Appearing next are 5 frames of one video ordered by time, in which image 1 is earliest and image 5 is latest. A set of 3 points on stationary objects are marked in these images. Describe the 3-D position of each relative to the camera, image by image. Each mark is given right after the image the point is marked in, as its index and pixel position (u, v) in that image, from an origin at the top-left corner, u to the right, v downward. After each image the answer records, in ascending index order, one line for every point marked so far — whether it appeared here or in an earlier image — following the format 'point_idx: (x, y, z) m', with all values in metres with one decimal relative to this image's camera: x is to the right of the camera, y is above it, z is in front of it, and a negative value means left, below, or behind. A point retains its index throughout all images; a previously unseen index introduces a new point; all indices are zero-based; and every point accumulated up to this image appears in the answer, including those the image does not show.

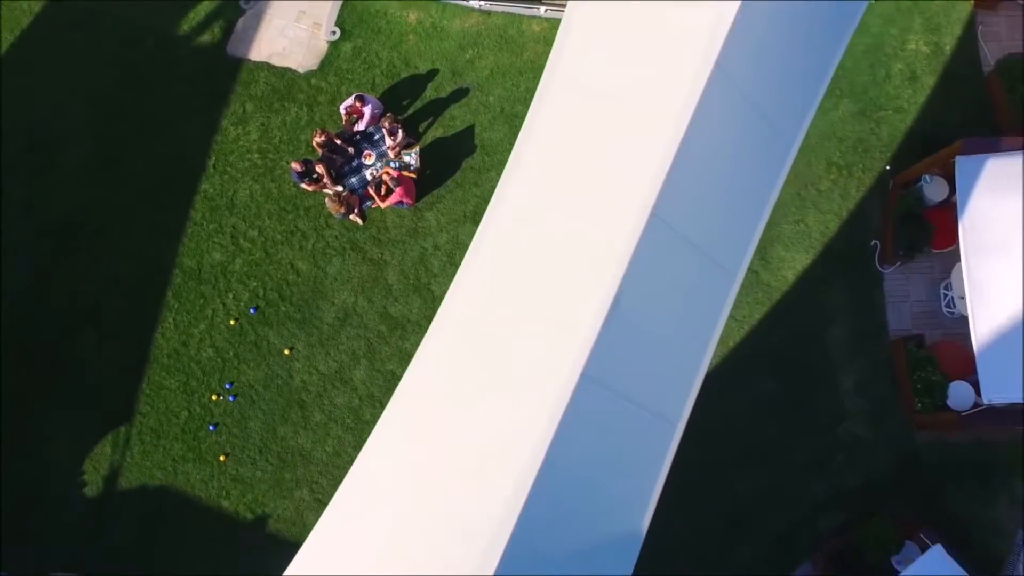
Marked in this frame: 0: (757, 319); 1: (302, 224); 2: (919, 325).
0: (+3.1, -0.3, +9.7) m
1: (-2.8, +0.9, +10.1) m
2: (+5.2, -0.5, +9.5) m
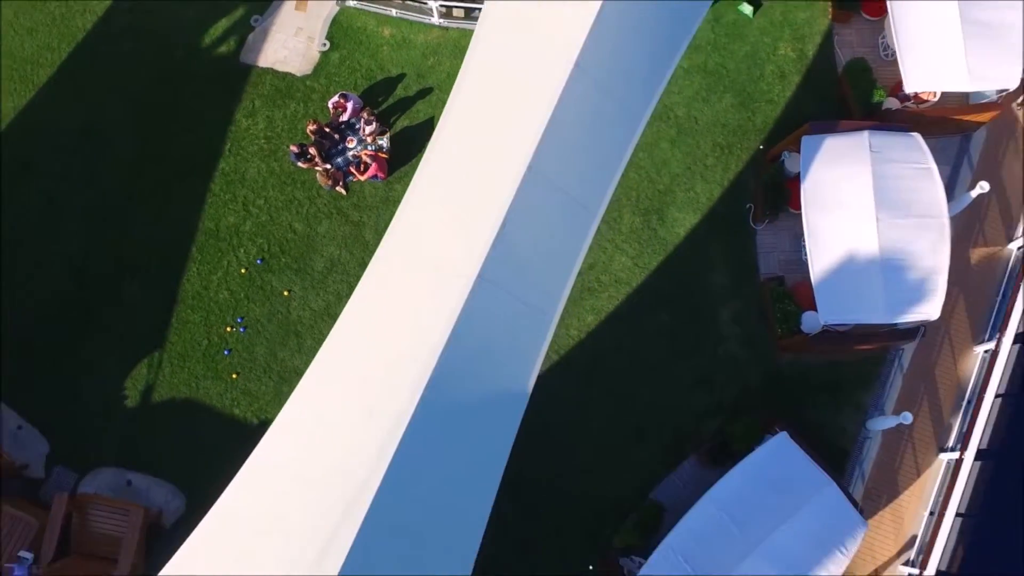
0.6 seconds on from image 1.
0: (+2.3, +0.4, +12.3) m
1: (-3.6, +1.7, +12.7) m
2: (+4.4, +0.3, +12.1) m
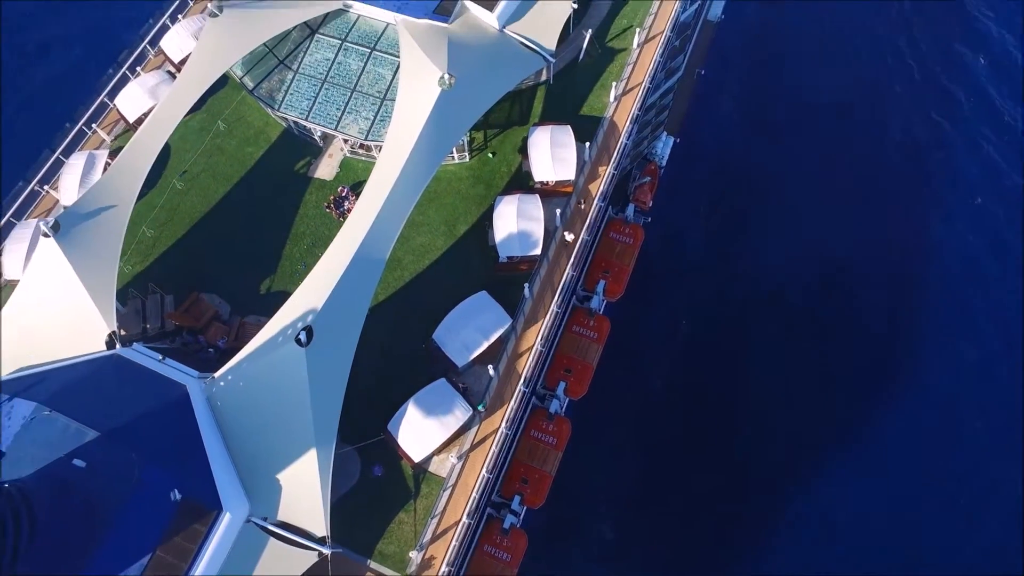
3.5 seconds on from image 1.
0: (-2.8, +2.1, +33.9) m
1: (-8.7, +3.2, +34.8) m
2: (-0.7, +2.0, +33.6) m
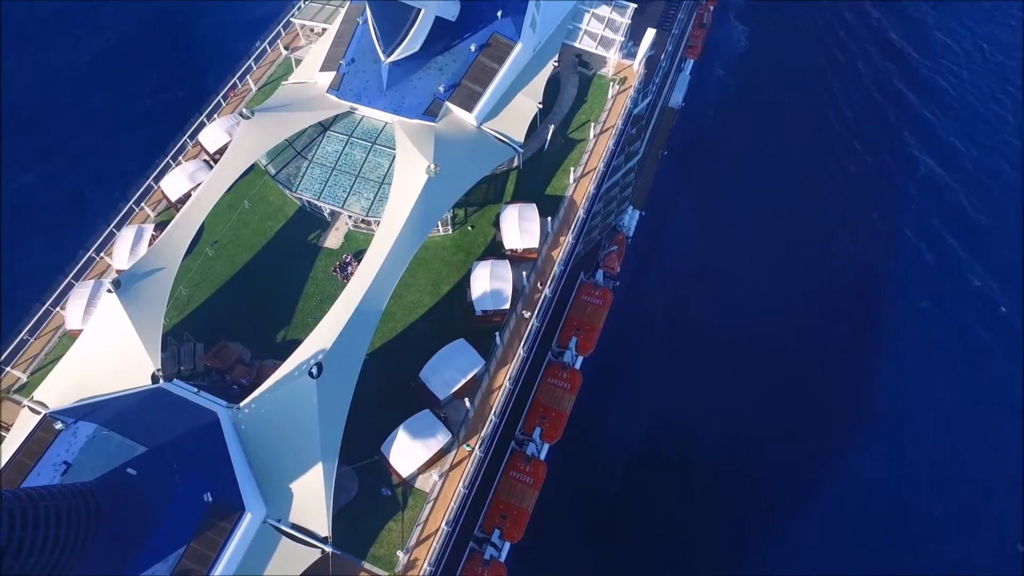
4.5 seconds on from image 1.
0: (-4.2, -0.6, +41.0) m
1: (-10.1, +0.4, +42.0) m
2: (-2.1, -0.6, +40.7) m
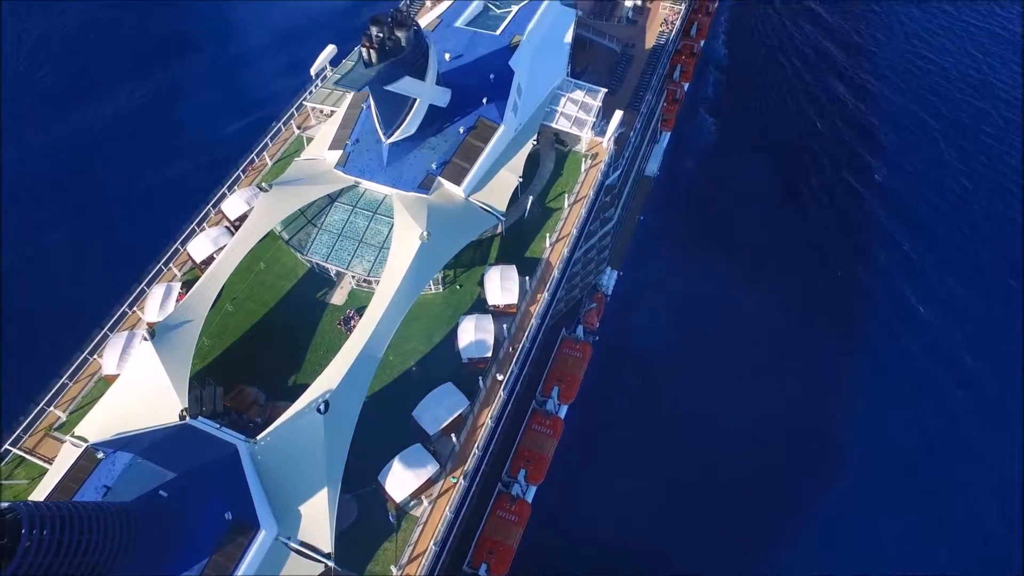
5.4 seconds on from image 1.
0: (-5.3, -3.7, +46.8) m
1: (-11.2, -2.8, +47.9) m
2: (-3.2, -3.7, +46.5) m
